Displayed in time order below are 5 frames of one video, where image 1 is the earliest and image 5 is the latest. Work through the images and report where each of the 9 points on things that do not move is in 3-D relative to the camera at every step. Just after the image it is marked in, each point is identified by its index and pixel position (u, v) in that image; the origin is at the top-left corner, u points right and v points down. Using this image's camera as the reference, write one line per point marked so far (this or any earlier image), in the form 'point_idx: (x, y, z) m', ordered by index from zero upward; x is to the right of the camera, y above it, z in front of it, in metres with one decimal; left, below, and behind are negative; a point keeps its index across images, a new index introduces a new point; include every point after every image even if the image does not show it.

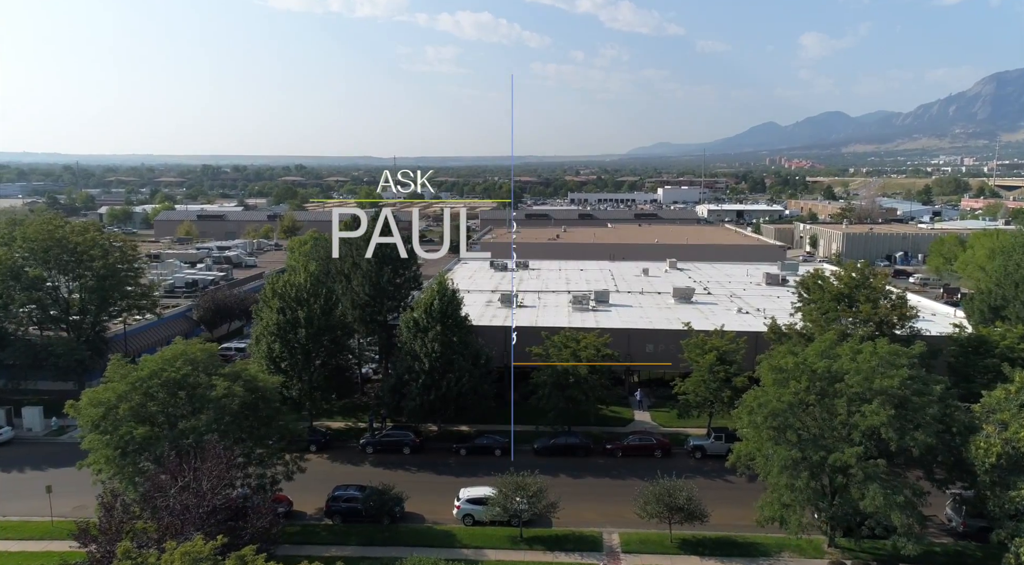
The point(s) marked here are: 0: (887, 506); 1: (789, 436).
0: (+8.4, -5.0, +14.2) m
1: (+6.8, -3.8, +15.6) m
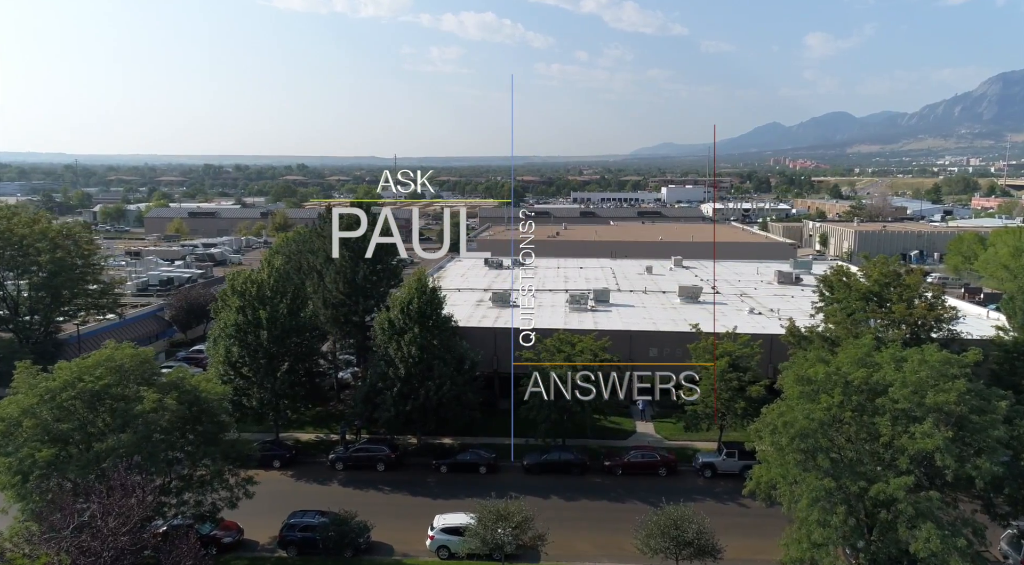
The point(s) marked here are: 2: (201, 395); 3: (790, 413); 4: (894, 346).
0: (+7.9, -4.9, +11.5) m
1: (+6.3, -3.7, +13.0) m
2: (-7.9, -2.9, +16.2) m
3: (+6.0, -2.8, +13.7) m
4: (+9.0, -1.5, +14.9) m
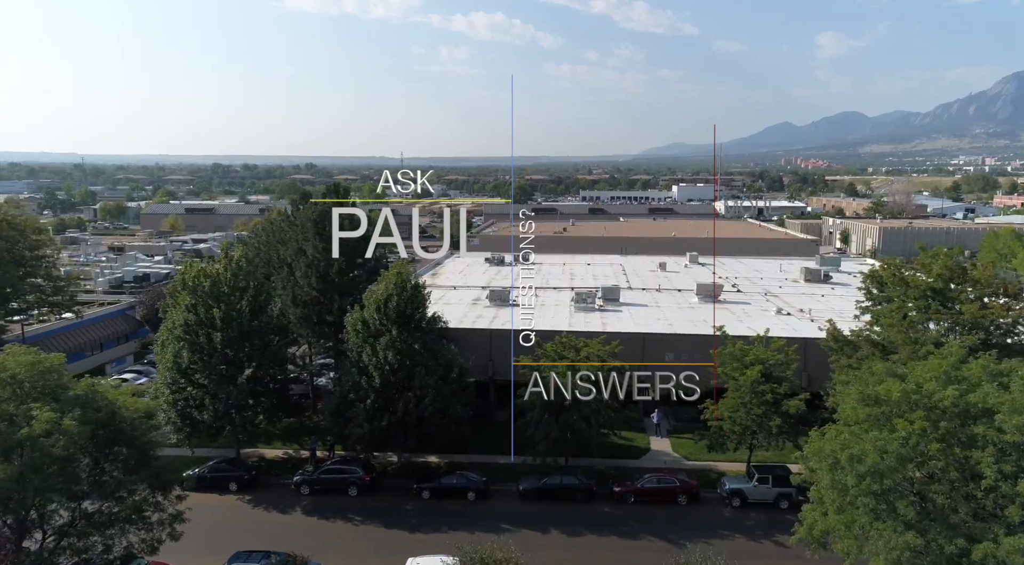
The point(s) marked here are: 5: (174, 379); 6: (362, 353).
0: (+7.5, -4.7, +8.3) m
1: (+6.0, -3.5, +9.8) m
2: (-8.2, -2.7, +13.2) m
3: (+5.8, -2.7, +10.6) m
4: (+8.7, -1.4, +11.7) m
5: (-9.9, -2.8, +18.5) m
6: (-4.4, -2.1, +18.6) m
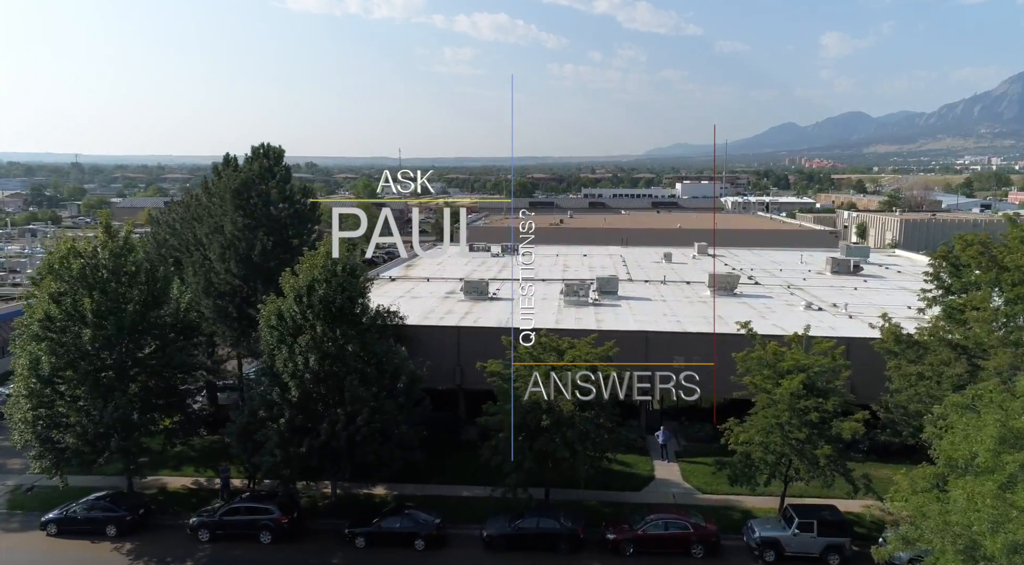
0: (+6.6, -4.3, +3.9) m
1: (+5.1, -3.1, +5.4) m
2: (-9.1, -2.3, +8.9) m
3: (+4.9, -2.3, +6.2) m
4: (+7.8, -0.9, +7.3) m
5: (-10.7, -2.4, +14.2) m
6: (-5.3, -1.7, +14.3) m
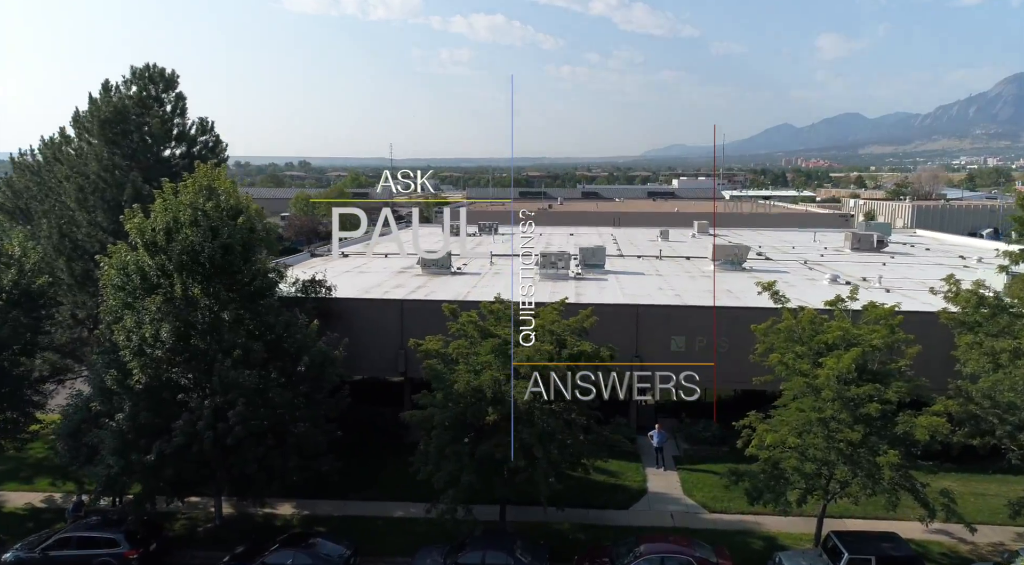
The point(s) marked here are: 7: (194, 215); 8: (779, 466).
0: (+5.7, -3.4, 0.0) m
1: (+4.1, -2.2, +1.5) m
2: (-10.0, -1.3, +4.9) m
3: (+3.9, -1.3, +2.3) m
4: (+6.8, 0.0, +3.4) m
5: (-11.7, -1.5, +10.2) m
6: (-6.3, -0.8, +10.4) m
7: (-5.2, +1.1, +10.8) m
8: (+4.1, -2.9, +9.9) m
